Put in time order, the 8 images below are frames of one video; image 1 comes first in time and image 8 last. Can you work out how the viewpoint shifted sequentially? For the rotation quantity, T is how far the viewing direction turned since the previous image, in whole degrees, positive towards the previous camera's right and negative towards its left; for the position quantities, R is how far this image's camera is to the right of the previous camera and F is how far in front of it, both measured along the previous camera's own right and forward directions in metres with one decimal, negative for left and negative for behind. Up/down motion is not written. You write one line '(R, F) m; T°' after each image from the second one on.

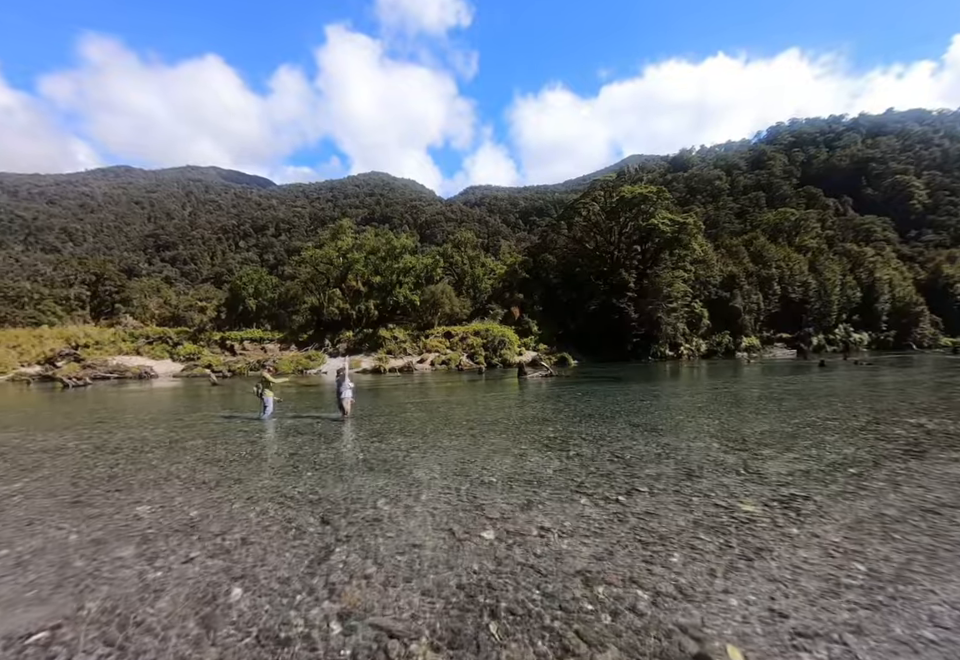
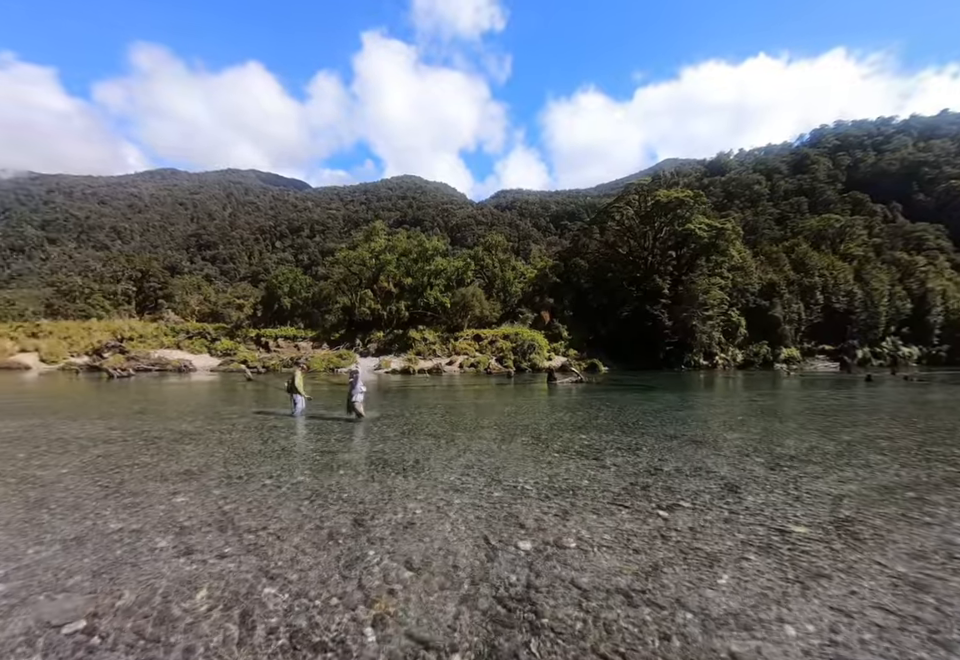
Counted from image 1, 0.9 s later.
(-0.2, +0.3) m; -4°
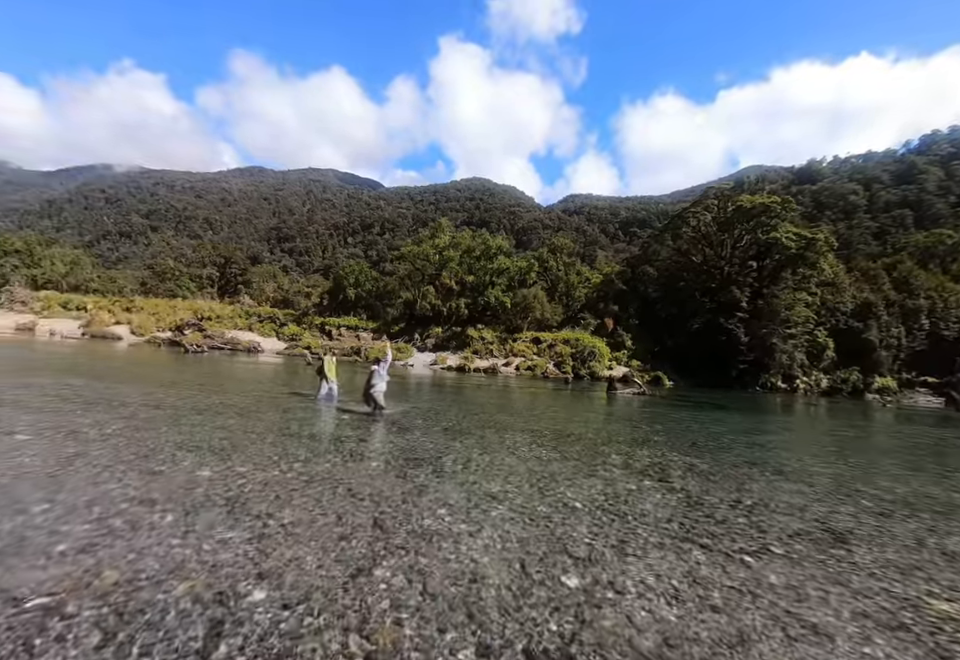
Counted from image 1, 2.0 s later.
(+0.1, +1.3) m; -8°
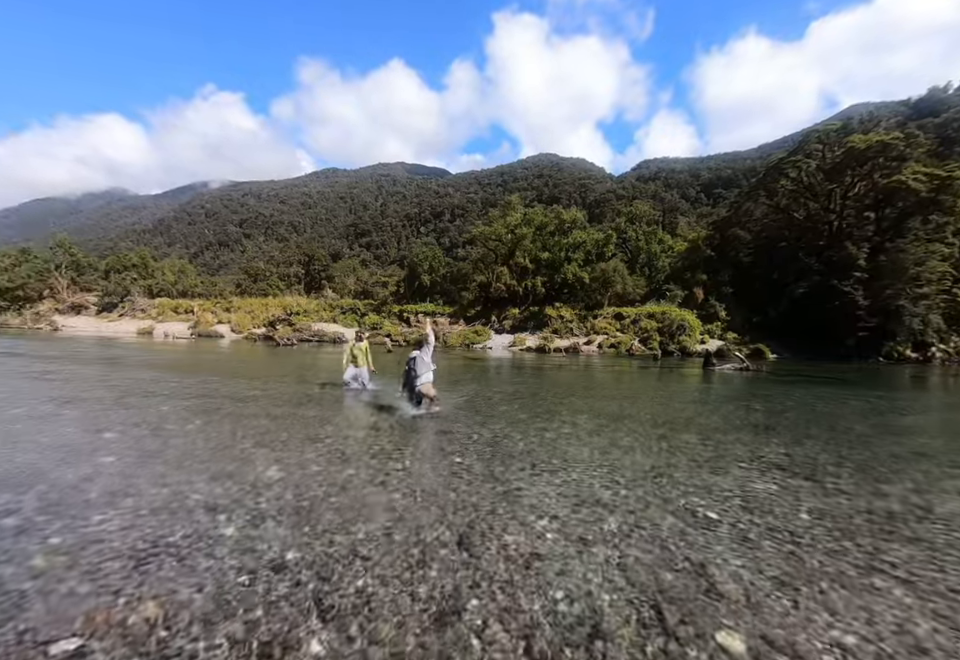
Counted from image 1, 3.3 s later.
(-0.4, +1.4) m; -10°
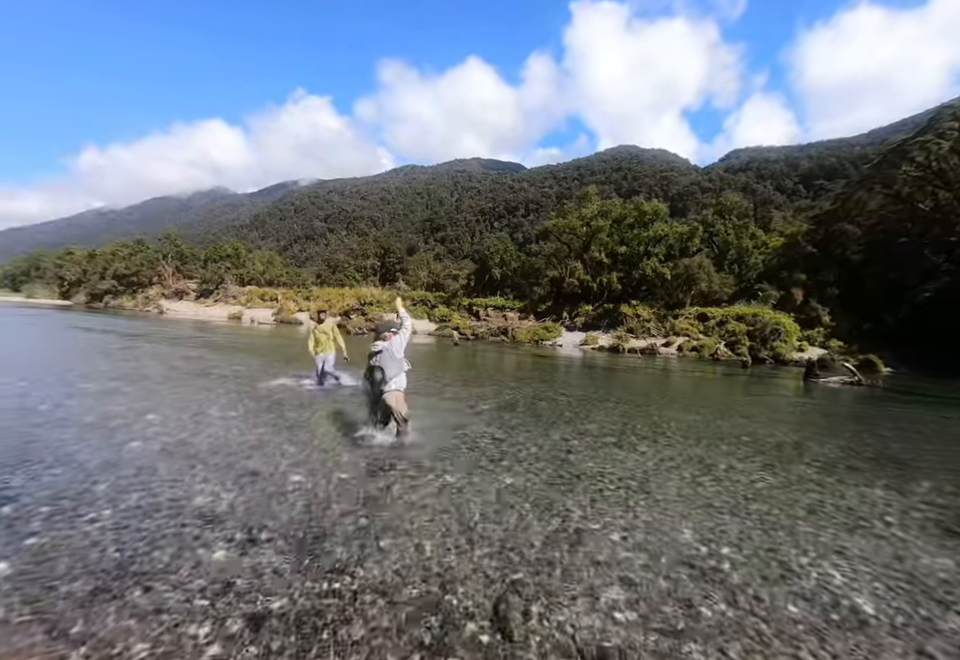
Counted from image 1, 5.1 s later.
(-0.1, +1.1) m; -9°
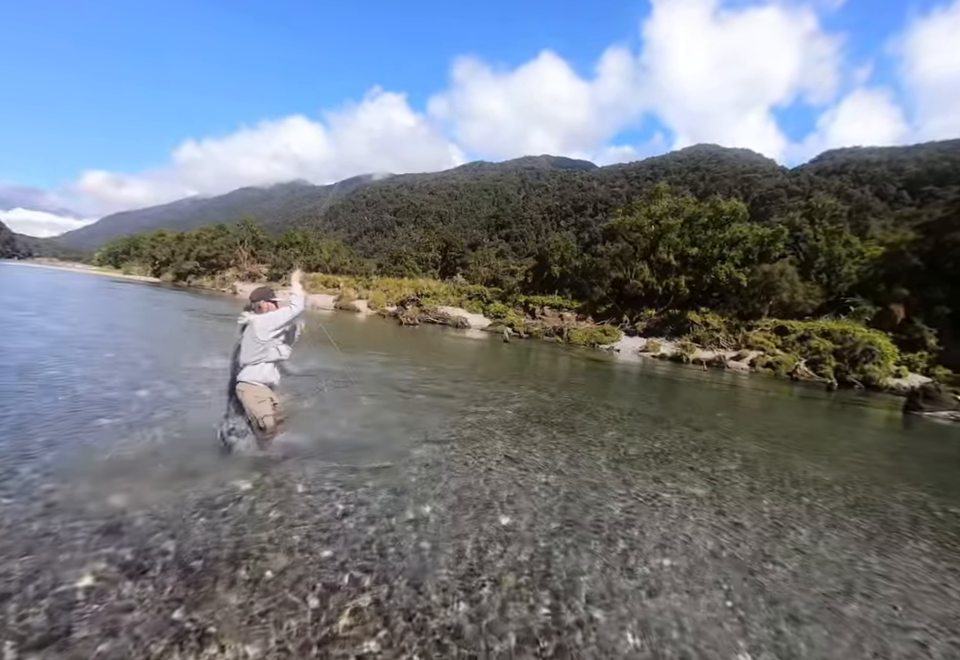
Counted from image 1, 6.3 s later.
(+0.2, +0.9) m; -7°
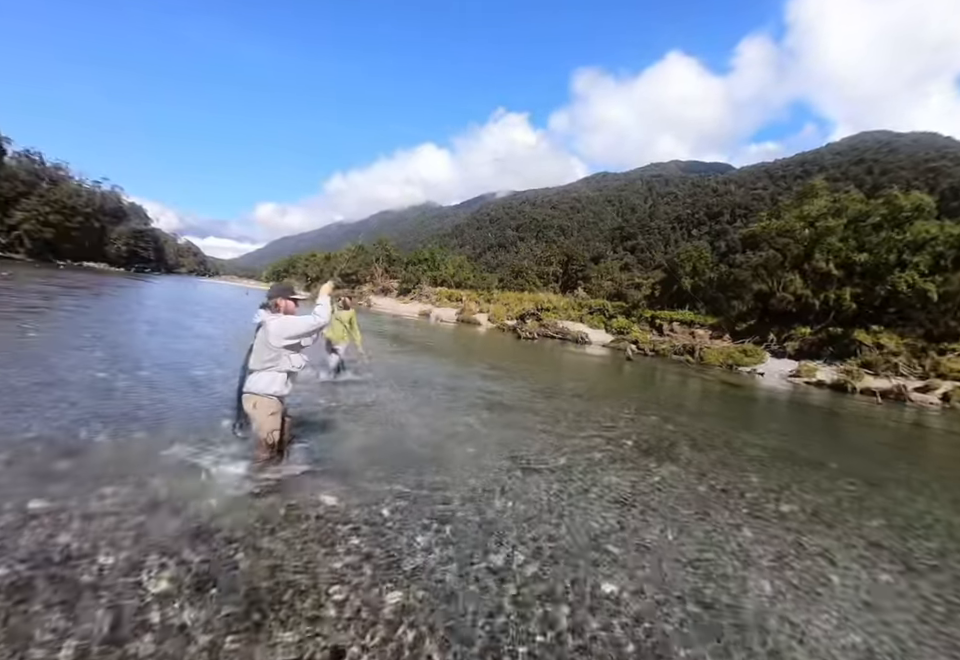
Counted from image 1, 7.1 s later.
(+0.1, +0.5) m; -15°
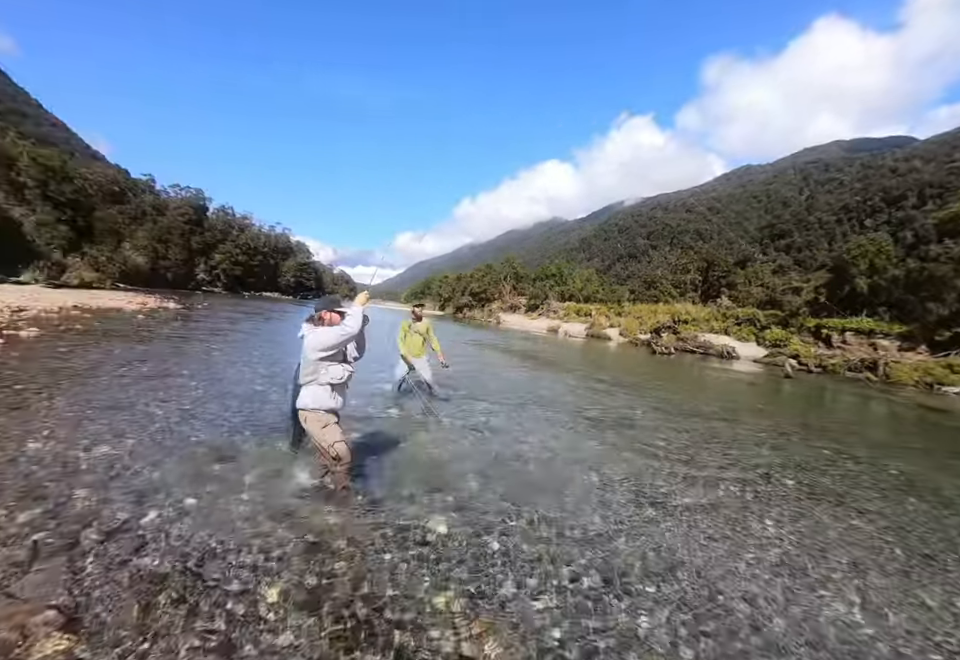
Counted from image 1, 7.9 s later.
(+0.3, +0.2) m; -16°
